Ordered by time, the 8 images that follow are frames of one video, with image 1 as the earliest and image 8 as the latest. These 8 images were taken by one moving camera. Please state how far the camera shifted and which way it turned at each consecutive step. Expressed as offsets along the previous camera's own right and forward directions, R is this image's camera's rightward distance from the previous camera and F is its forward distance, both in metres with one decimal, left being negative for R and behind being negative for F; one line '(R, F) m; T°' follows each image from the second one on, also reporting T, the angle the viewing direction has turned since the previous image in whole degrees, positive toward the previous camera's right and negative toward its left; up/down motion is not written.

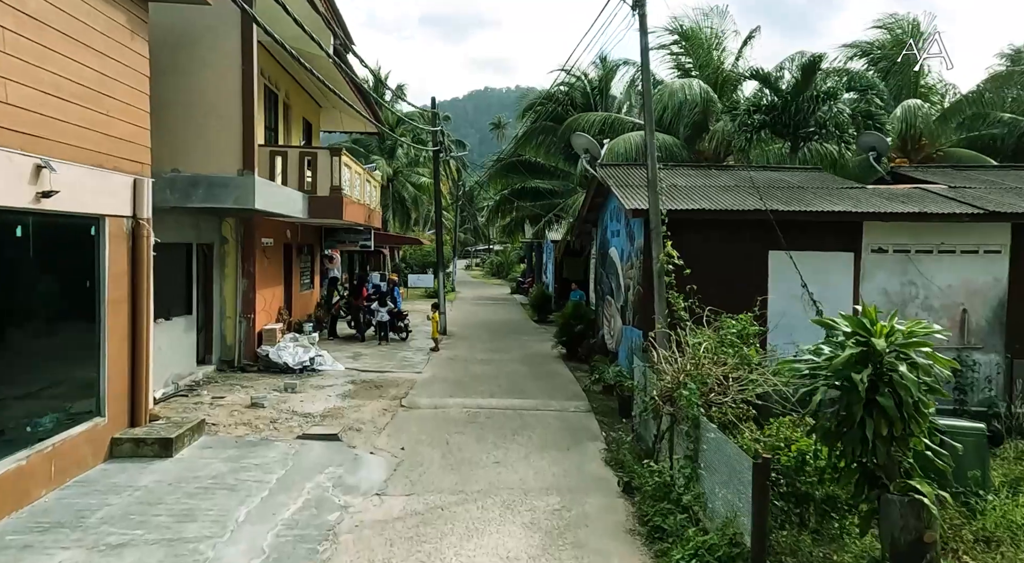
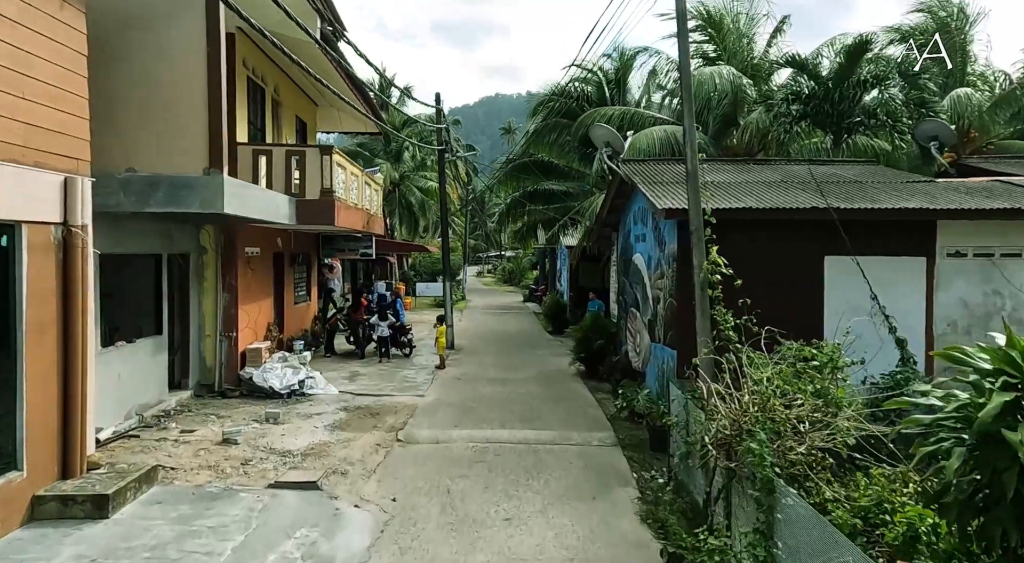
(0.0, +1.3) m; -1°
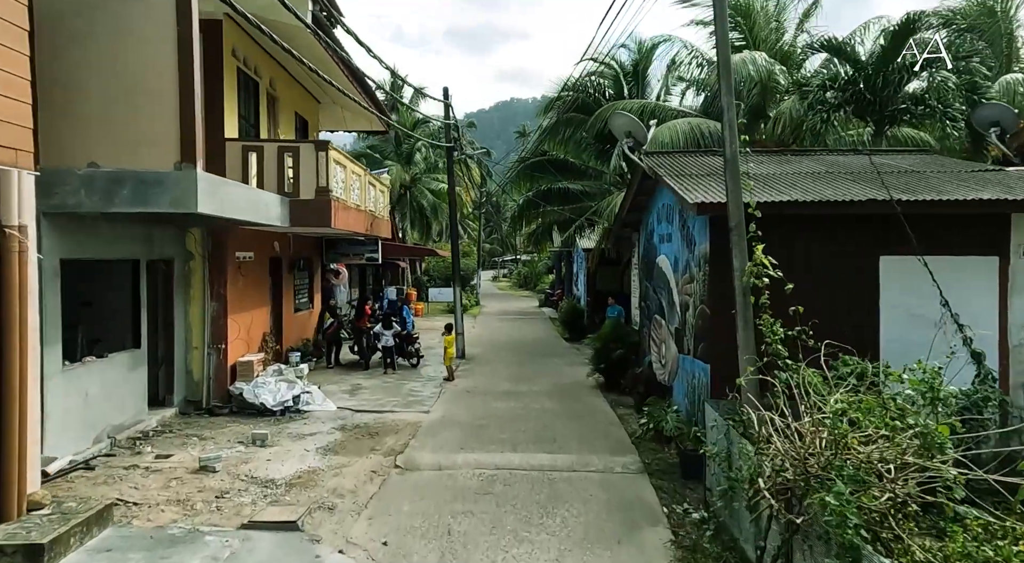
(+0.1, +0.9) m; -1°
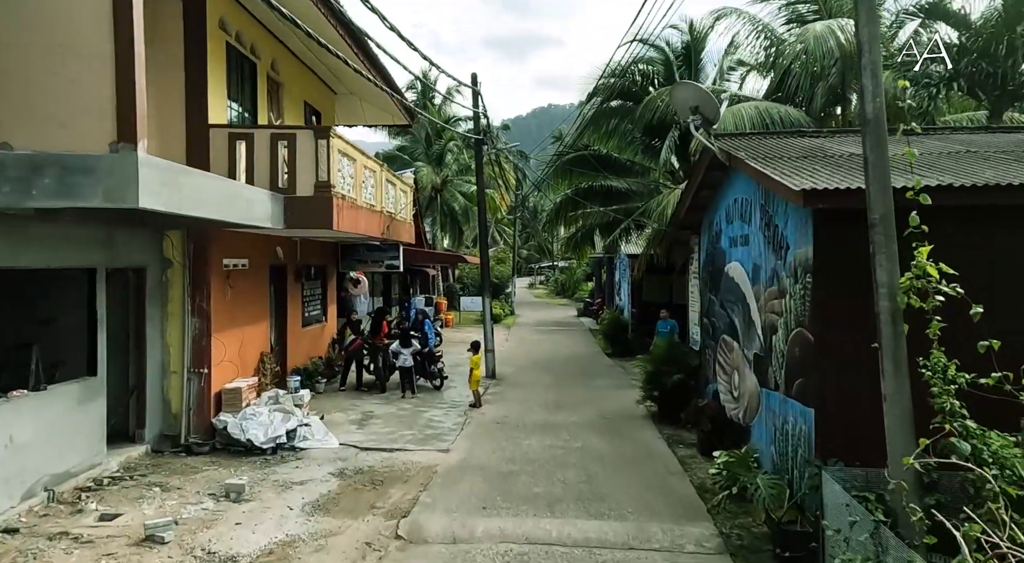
(0.0, +1.7) m; -3°
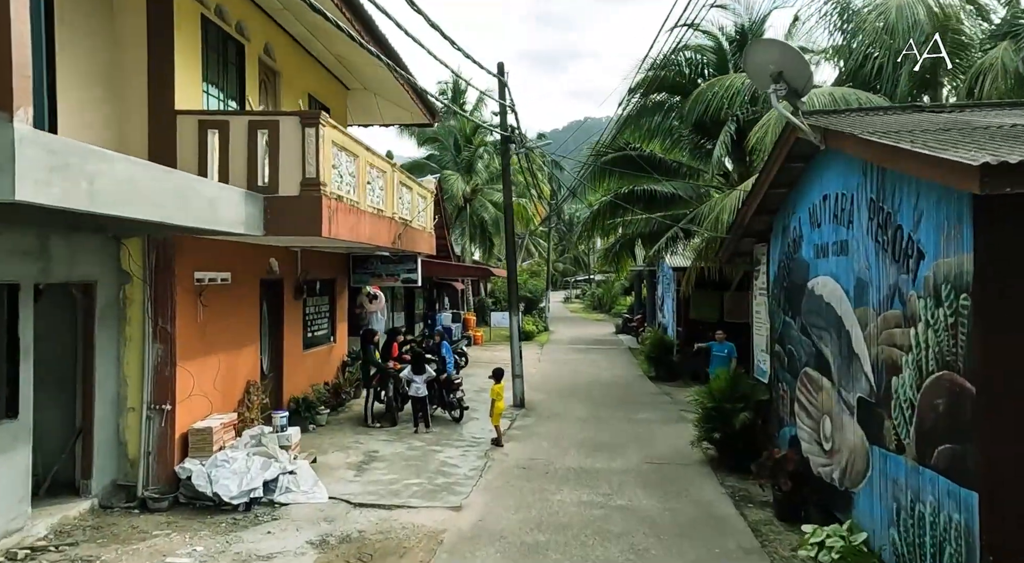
(+0.1, +1.6) m; -3°
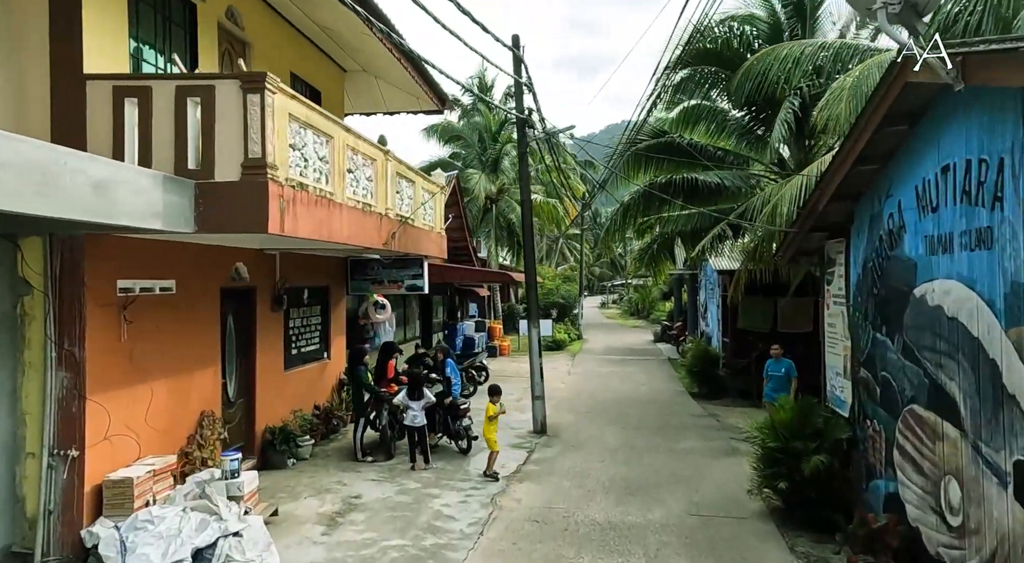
(+0.3, +1.6) m; -3°
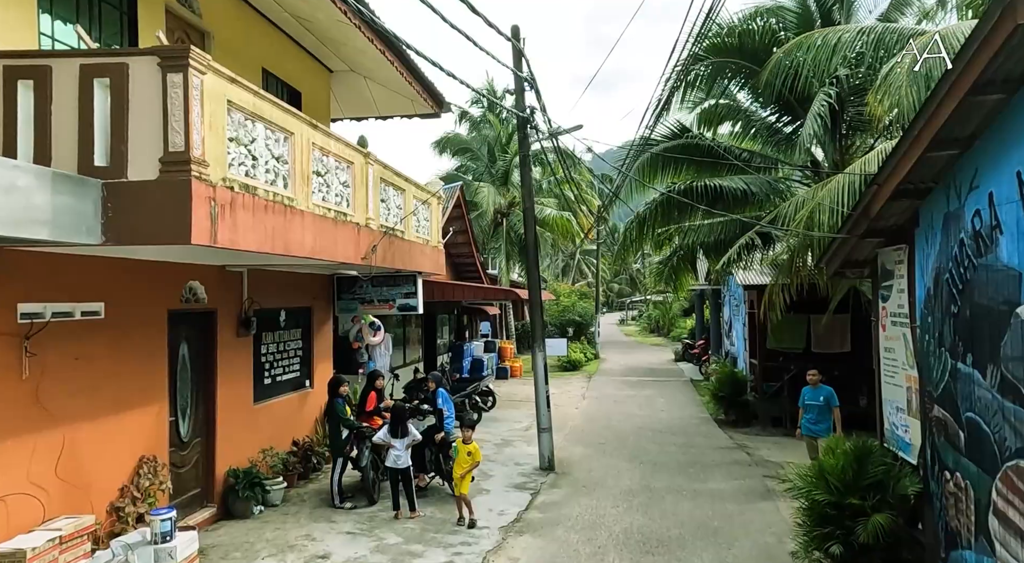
(+0.2, +1.1) m; -2°
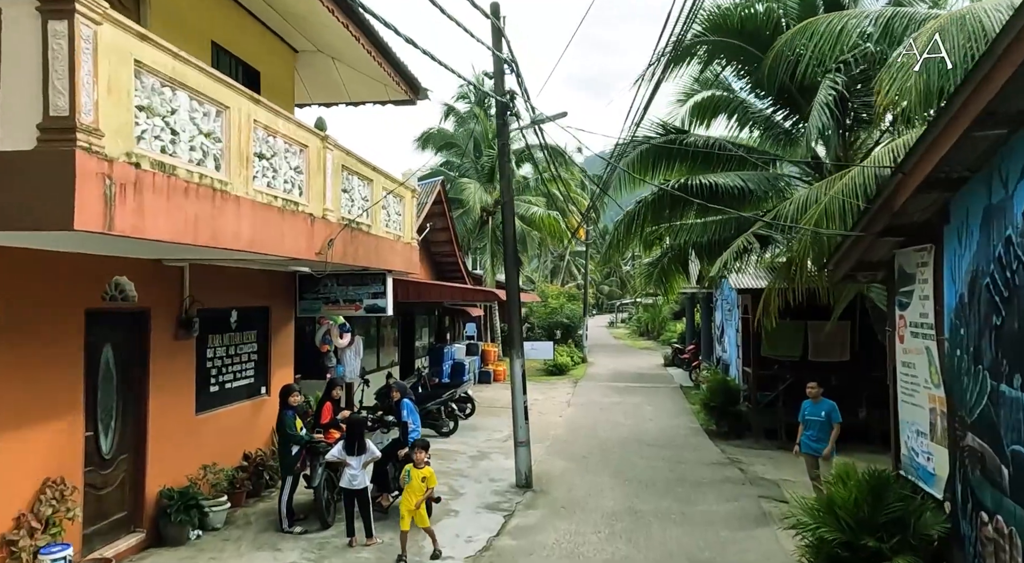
(+0.2, +0.8) m; +1°
